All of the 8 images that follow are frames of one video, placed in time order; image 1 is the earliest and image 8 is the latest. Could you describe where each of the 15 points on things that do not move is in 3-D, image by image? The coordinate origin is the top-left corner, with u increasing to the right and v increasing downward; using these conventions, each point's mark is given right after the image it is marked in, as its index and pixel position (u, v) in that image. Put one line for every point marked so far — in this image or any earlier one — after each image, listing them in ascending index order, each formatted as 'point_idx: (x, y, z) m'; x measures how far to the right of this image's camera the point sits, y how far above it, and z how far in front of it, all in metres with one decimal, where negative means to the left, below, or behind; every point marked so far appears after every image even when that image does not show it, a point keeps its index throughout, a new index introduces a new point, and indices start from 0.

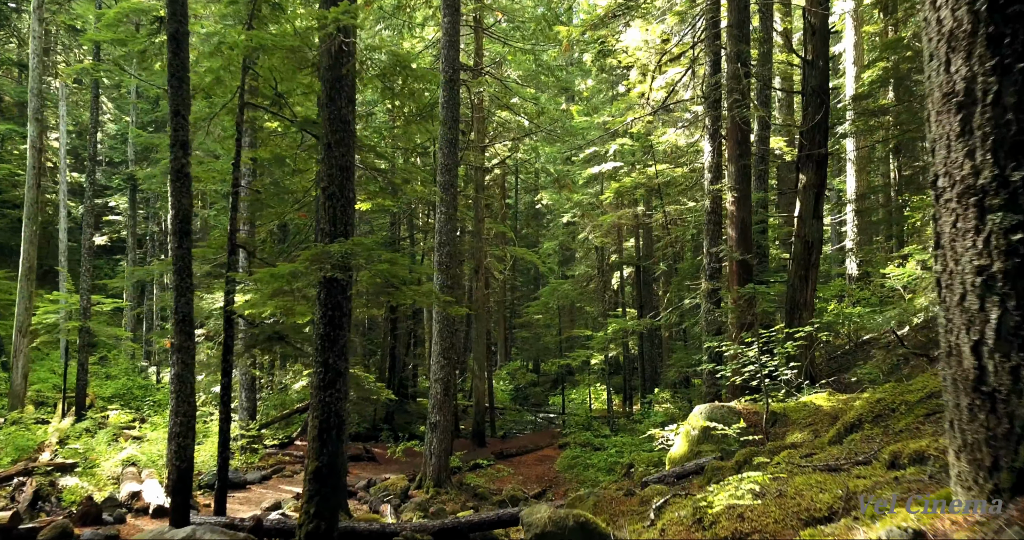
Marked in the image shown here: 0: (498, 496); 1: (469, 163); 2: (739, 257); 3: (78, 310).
0: (-0.2, -3.6, +11.7) m
1: (-1.0, +2.4, +16.6) m
2: (+3.0, +0.2, +9.6) m
3: (-9.8, -0.9, +16.5) m
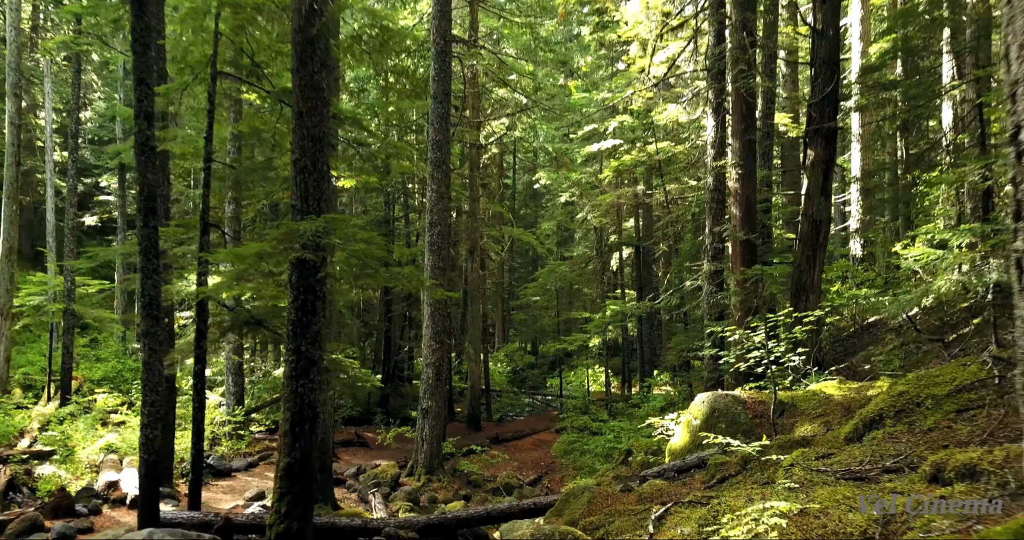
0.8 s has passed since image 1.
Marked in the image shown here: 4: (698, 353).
0: (-0.3, -3.3, +11.3) m
1: (-1.1, +2.9, +16.1) m
2: (+2.9, +0.4, +9.2) m
3: (-9.9, -0.5, +16.1) m
4: (+3.3, -1.5, +13.0) m
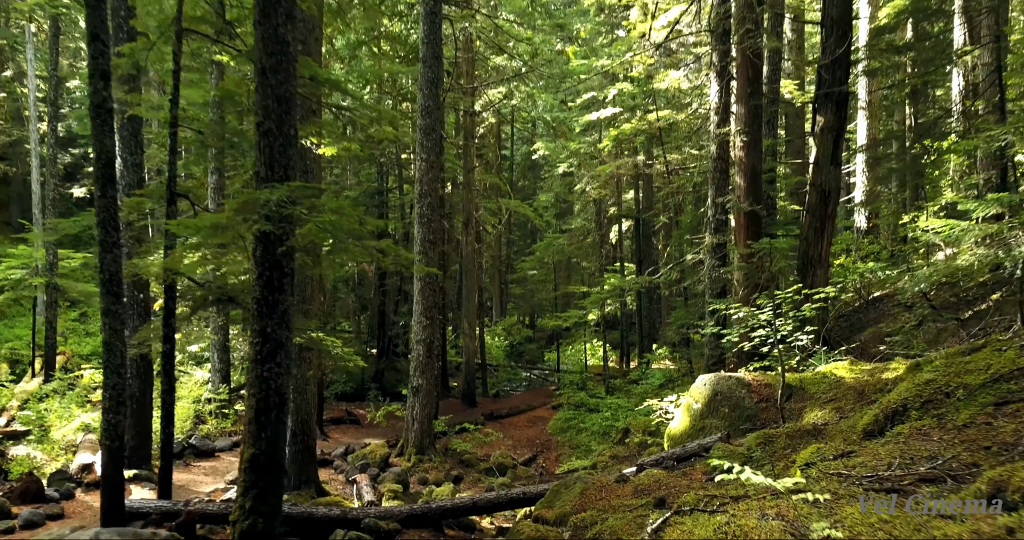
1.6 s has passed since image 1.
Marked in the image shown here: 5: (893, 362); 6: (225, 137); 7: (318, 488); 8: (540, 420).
0: (-0.4, -2.9, +11.0) m
1: (-1.2, +3.4, +15.5) m
2: (+2.8, +0.7, +8.8) m
3: (-10.0, +0.1, +15.7) m
4: (+3.2, -1.0, +12.6) m
5: (+2.9, -0.7, +5.6) m
6: (-2.6, +1.2, +6.7) m
7: (-2.2, -2.5, +8.3) m
8: (+0.6, -3.1, +15.0) m
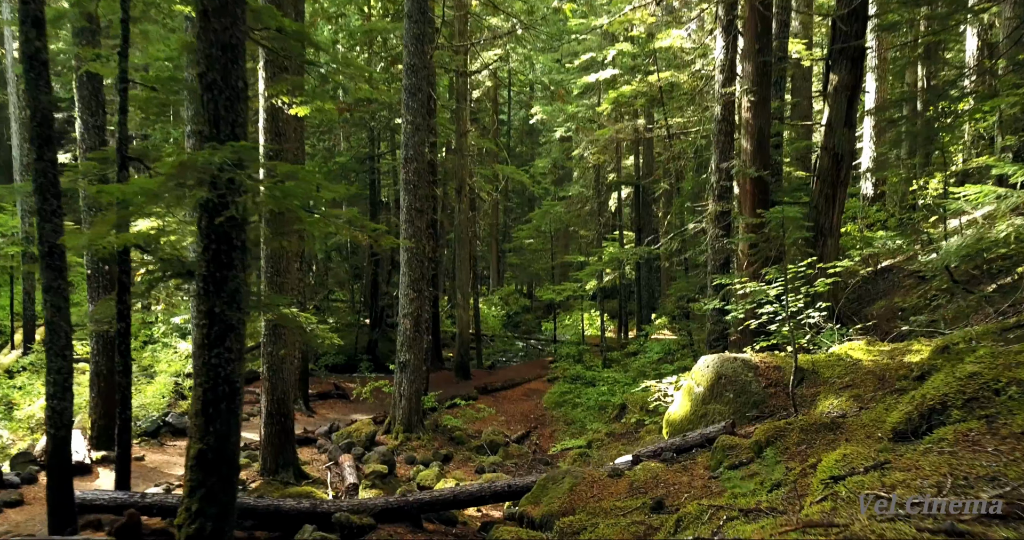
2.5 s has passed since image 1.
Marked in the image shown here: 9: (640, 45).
0: (-0.5, -2.5, +10.6) m
1: (-1.3, +4.1, +14.8) m
2: (+2.7, +1.1, +8.2) m
3: (-10.1, +0.8, +15.1) m
4: (+3.1, -0.5, +12.1) m
5: (+2.8, -0.5, +5.1) m
6: (-2.8, +1.5, +6.1) m
7: (-2.3, -2.2, +7.9) m
8: (+0.5, -2.5, +14.6) m
9: (+2.6, +4.5, +14.6) m
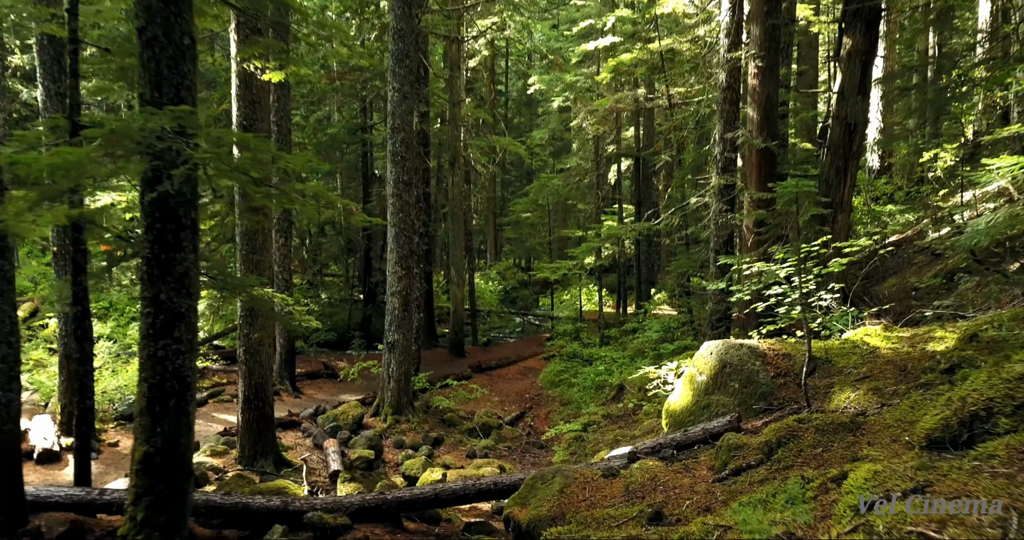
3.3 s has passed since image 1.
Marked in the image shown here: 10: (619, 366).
0: (-0.6, -2.2, +10.2) m
1: (-1.4, +4.6, +14.2) m
2: (+2.6, +1.3, +7.7) m
3: (-10.2, +1.3, +14.6) m
4: (+3.0, -0.1, +11.6) m
5: (+2.7, -0.4, +4.7) m
6: (-2.8, +1.6, +5.6) m
7: (-2.4, -1.9, +7.5) m
8: (+0.4, -2.0, +14.3) m
9: (+2.5, +5.0, +14.0) m
10: (+1.7, -1.5, +11.4) m
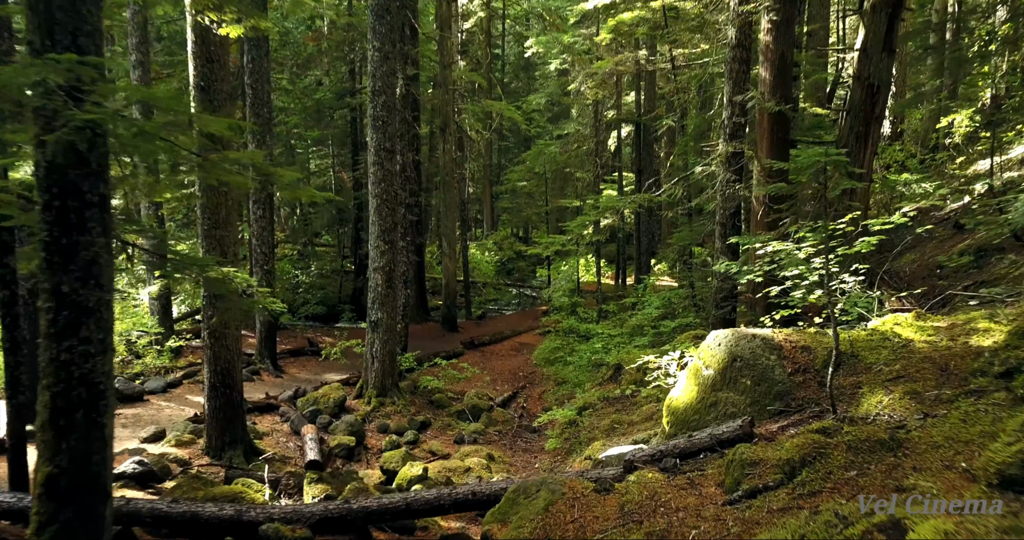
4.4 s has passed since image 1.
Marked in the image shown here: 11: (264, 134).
0: (-0.7, -1.8, +9.7) m
1: (-1.5, +5.1, +13.4) m
2: (+2.5, +1.5, +7.0) m
3: (-10.3, +1.8, +13.9) m
4: (+2.9, +0.3, +11.0) m
5: (+2.6, -0.3, +4.1) m
6: (-2.9, +1.8, +4.9) m
7: (-2.5, -1.7, +7.0) m
8: (+0.3, -1.4, +13.7) m
9: (+2.4, +5.5, +13.2) m
10: (+1.6, -1.1, +10.9) m
11: (-3.6, +2.0, +10.7) m
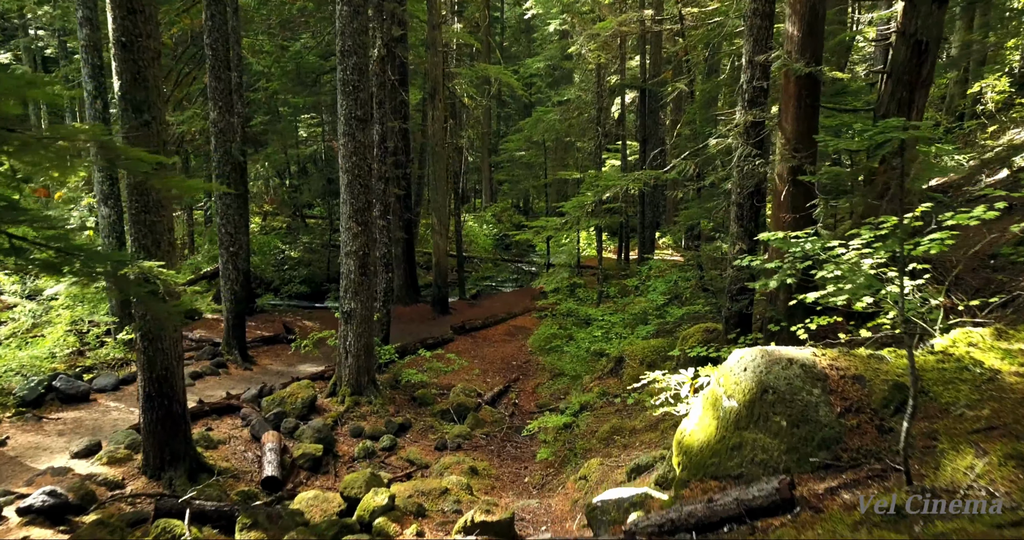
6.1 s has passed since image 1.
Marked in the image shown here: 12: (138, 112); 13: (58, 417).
0: (-0.8, -1.6, +8.8) m
1: (-1.6, +5.4, +12.2) m
2: (+2.4, +1.6, +6.0) m
3: (-10.4, +2.2, +12.9) m
4: (+2.8, +0.6, +10.0) m
5: (+2.5, -0.3, +3.1) m
6: (-3.1, +1.8, +3.9) m
7: (-2.6, -1.6, +6.1) m
8: (+0.2, -1.1, +12.8) m
9: (+2.3, +5.9, +12.0) m
10: (+1.5, -0.9, +9.9) m
11: (-3.8, +2.2, +9.7) m
12: (-2.8, +1.2, +5.4) m
13: (-4.5, -1.5, +7.4) m
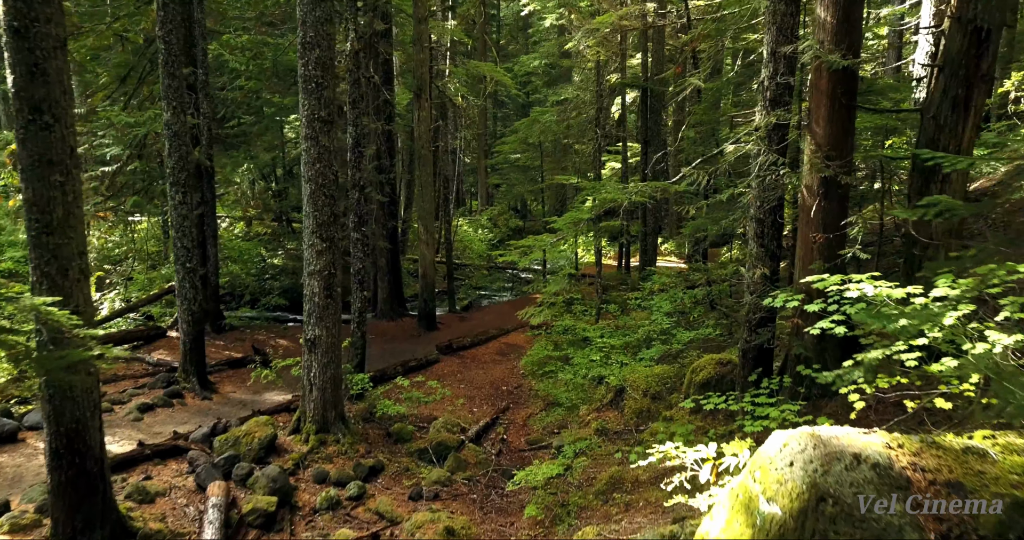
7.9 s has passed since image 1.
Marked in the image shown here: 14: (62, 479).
0: (-1.0, -1.8, +7.9) m
1: (-1.7, +5.2, +11.2) m
2: (+2.2, +1.4, +5.0) m
3: (-10.6, +2.0, +12.0) m
4: (+2.7, +0.3, +9.1) m
5: (+2.4, -0.5, +2.2) m
6: (-3.2, +1.6, +2.9) m
7: (-2.8, -1.8, +5.1) m
8: (0.0, -1.3, +11.9) m
9: (+2.1, +5.6, +11.0) m
10: (+1.3, -1.1, +9.0) m
11: (-3.9, +2.0, +8.7) m
12: (-2.9, +1.0, +4.5) m
13: (-4.7, -1.7, +6.4) m
14: (-3.0, -1.4, +4.9) m
